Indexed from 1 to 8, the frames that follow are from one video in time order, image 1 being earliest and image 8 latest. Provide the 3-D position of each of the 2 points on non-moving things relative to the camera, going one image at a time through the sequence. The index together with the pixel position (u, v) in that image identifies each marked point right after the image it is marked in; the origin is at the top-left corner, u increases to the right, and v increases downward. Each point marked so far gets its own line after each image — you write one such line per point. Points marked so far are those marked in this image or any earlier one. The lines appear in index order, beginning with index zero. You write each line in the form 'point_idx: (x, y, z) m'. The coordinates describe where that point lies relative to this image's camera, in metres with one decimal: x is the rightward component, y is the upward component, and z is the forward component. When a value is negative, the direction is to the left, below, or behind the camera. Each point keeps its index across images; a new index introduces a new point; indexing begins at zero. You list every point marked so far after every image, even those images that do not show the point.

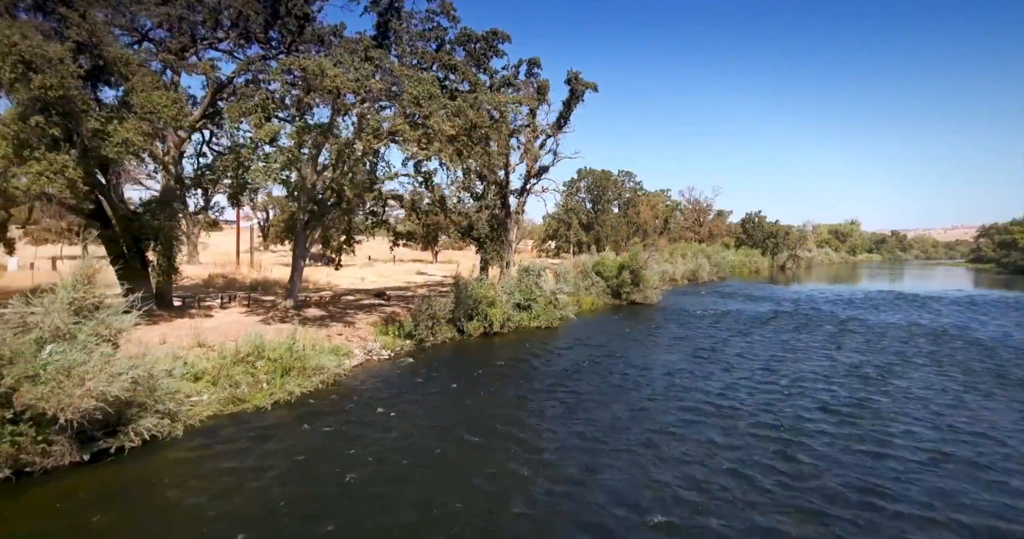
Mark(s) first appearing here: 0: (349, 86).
0: (-4.7, +5.3, +15.1) m
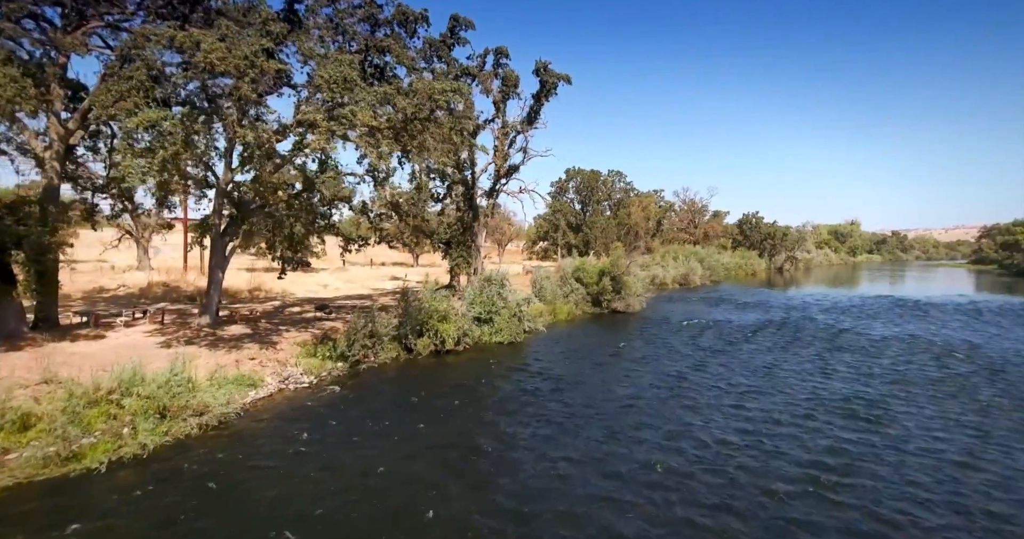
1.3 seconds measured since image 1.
0: (-6.5, +4.9, +12.6) m
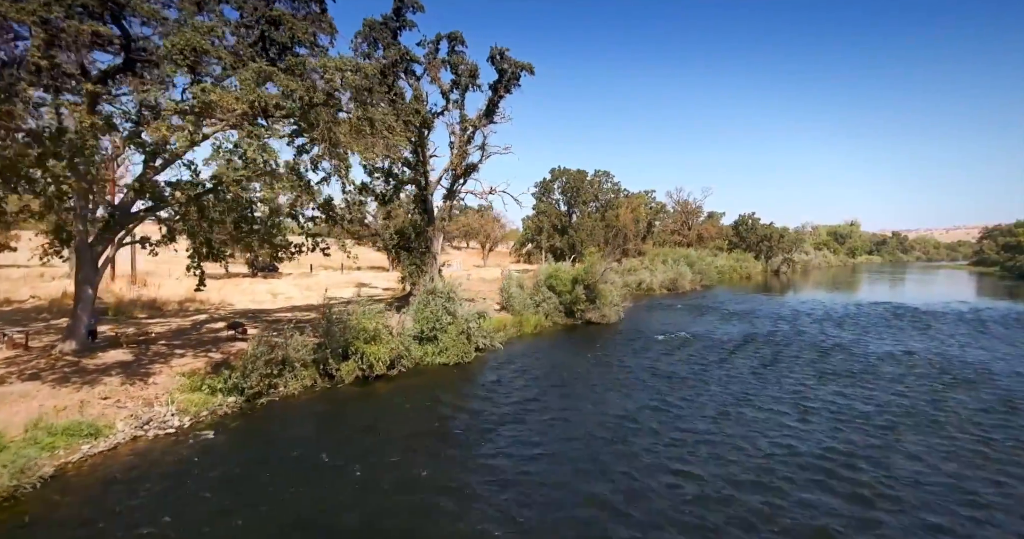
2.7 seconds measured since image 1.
0: (-8.7, +4.4, +9.9) m
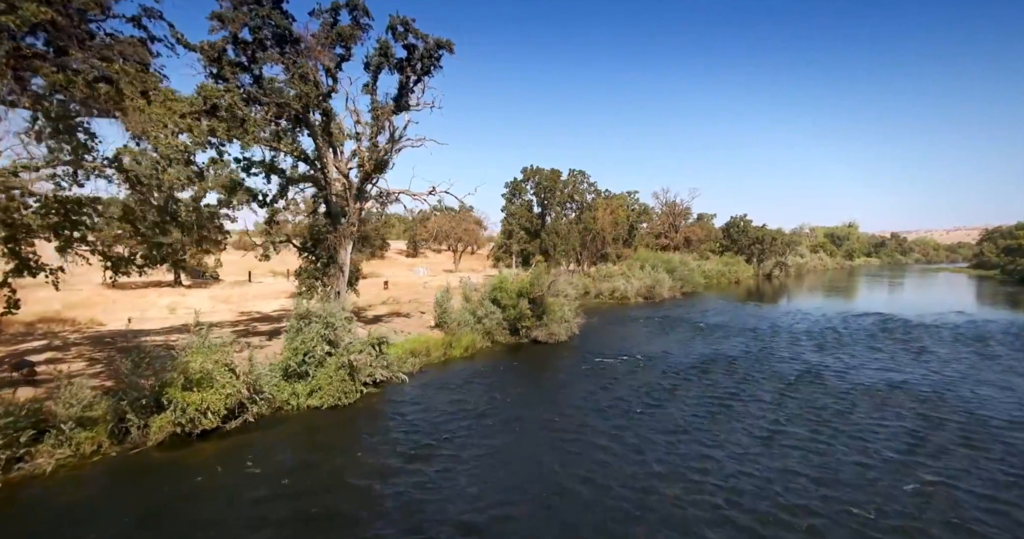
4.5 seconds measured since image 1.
0: (-12.3, +3.8, +5.5) m
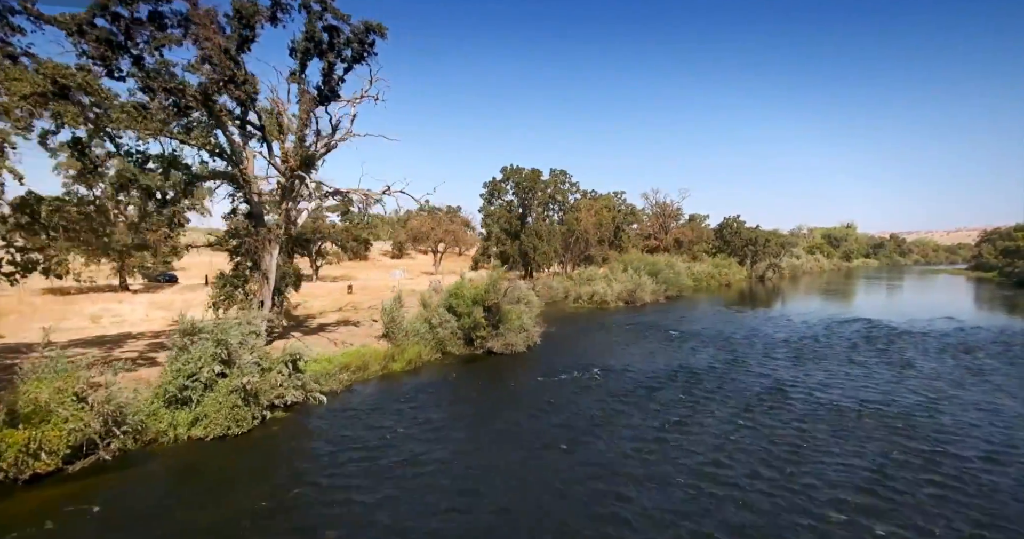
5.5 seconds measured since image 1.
0: (-14.7, +3.6, +3.3) m
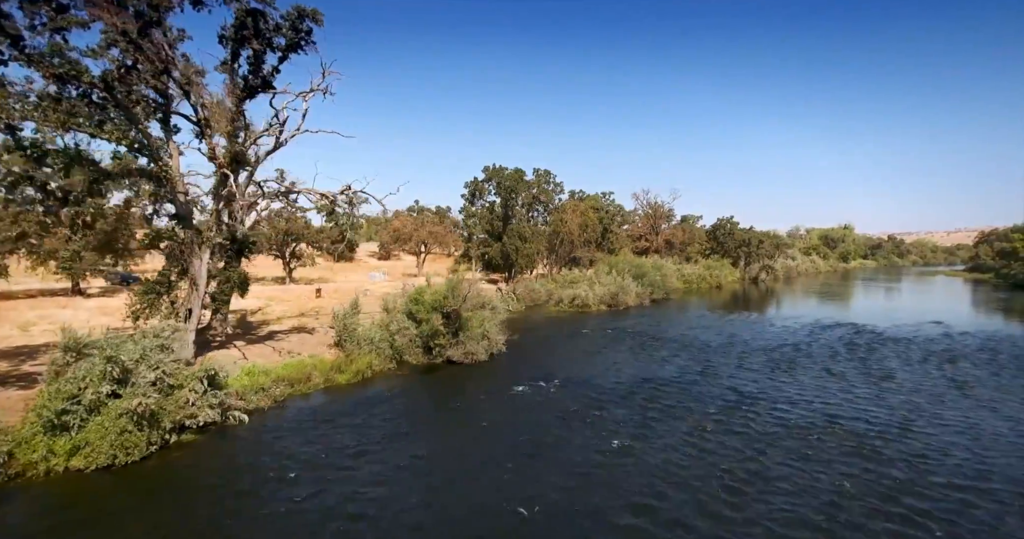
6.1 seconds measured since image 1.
0: (-16.7, +3.4, +1.7) m
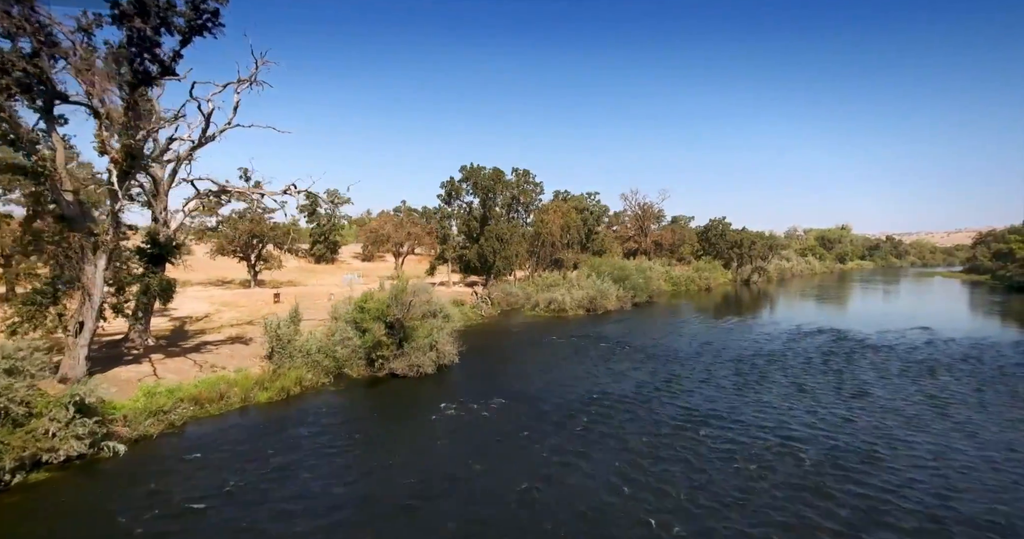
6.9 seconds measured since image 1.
0: (-19.1, +3.1, -0.4) m
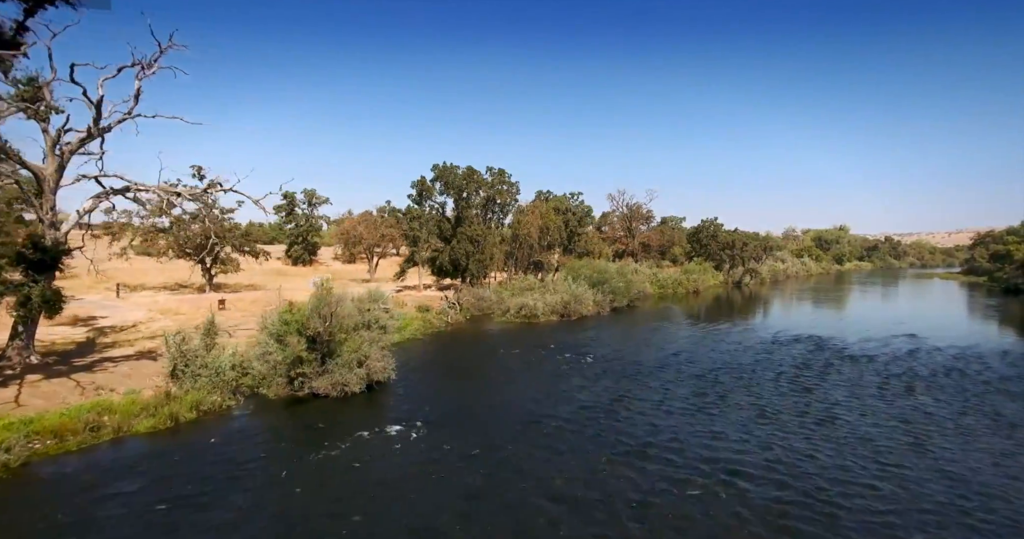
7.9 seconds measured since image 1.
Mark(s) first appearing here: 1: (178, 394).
0: (-21.8, +2.9, -3.1) m
1: (-12.5, -4.7, +19.7) m
